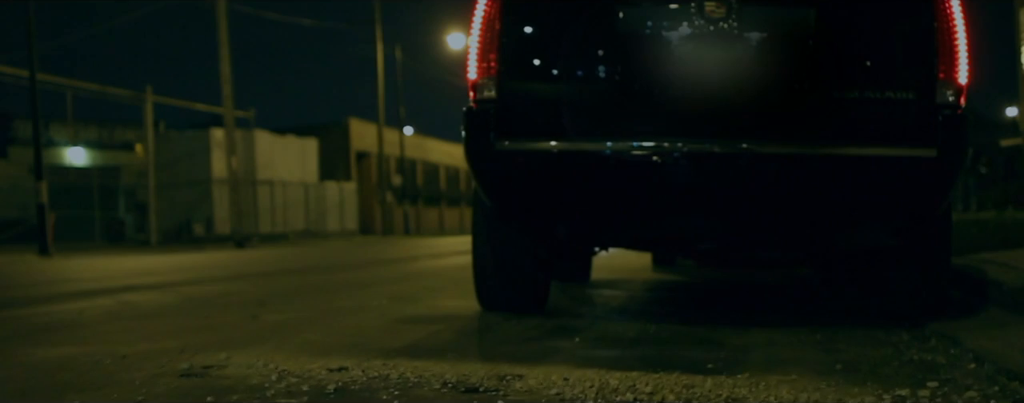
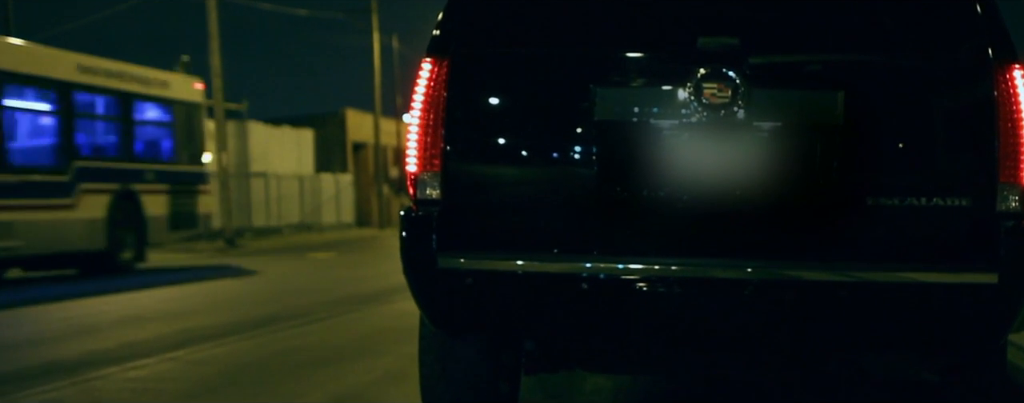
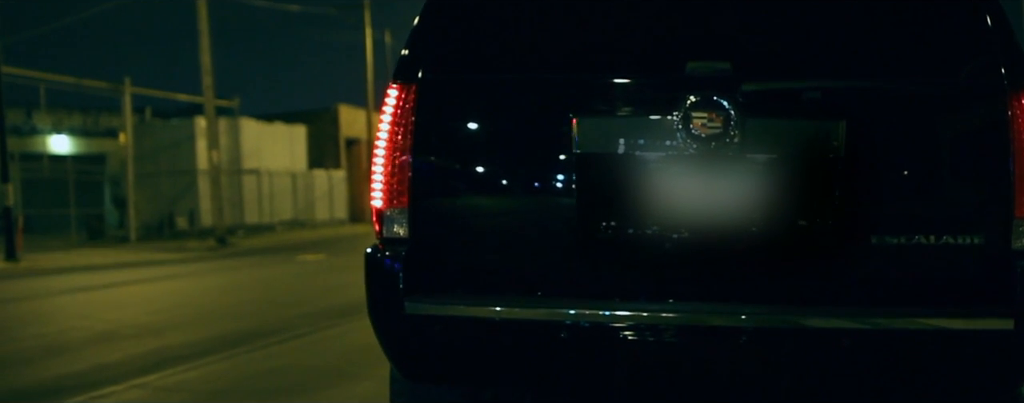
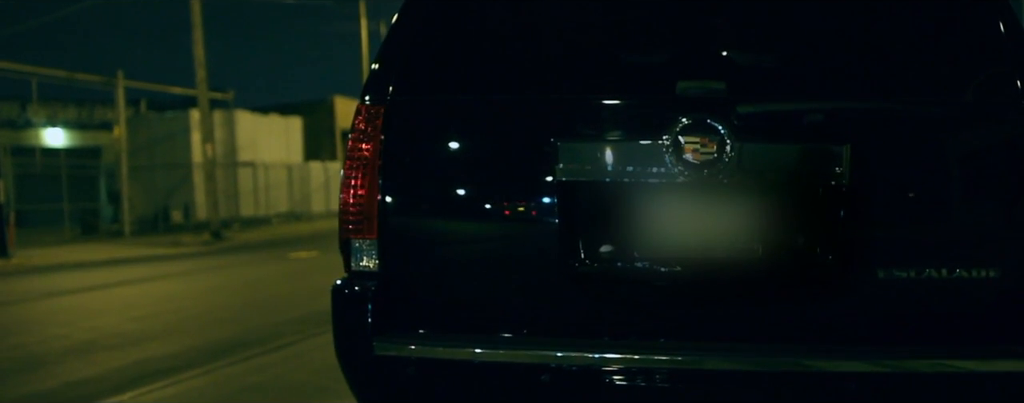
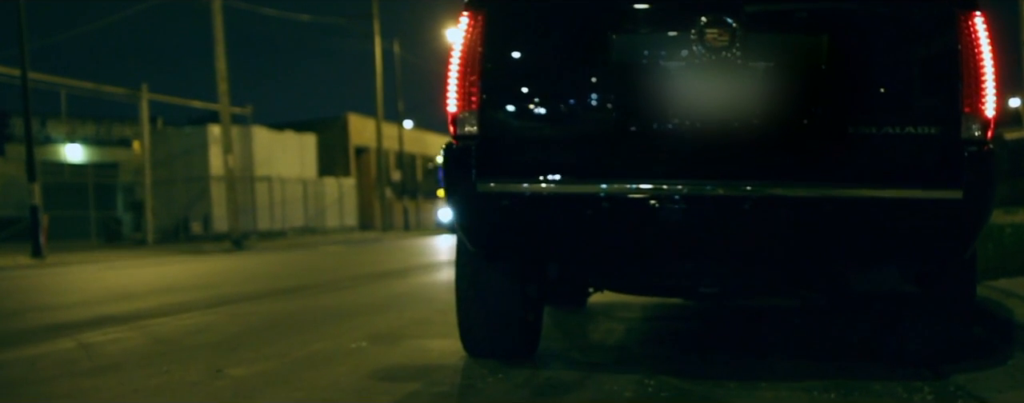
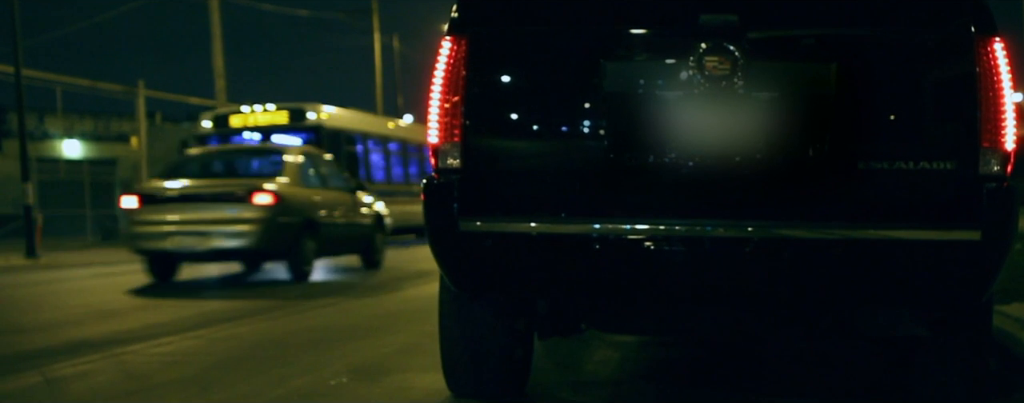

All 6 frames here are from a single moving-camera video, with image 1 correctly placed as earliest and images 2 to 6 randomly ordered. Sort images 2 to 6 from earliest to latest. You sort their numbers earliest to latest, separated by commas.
5, 6, 2, 3, 4
